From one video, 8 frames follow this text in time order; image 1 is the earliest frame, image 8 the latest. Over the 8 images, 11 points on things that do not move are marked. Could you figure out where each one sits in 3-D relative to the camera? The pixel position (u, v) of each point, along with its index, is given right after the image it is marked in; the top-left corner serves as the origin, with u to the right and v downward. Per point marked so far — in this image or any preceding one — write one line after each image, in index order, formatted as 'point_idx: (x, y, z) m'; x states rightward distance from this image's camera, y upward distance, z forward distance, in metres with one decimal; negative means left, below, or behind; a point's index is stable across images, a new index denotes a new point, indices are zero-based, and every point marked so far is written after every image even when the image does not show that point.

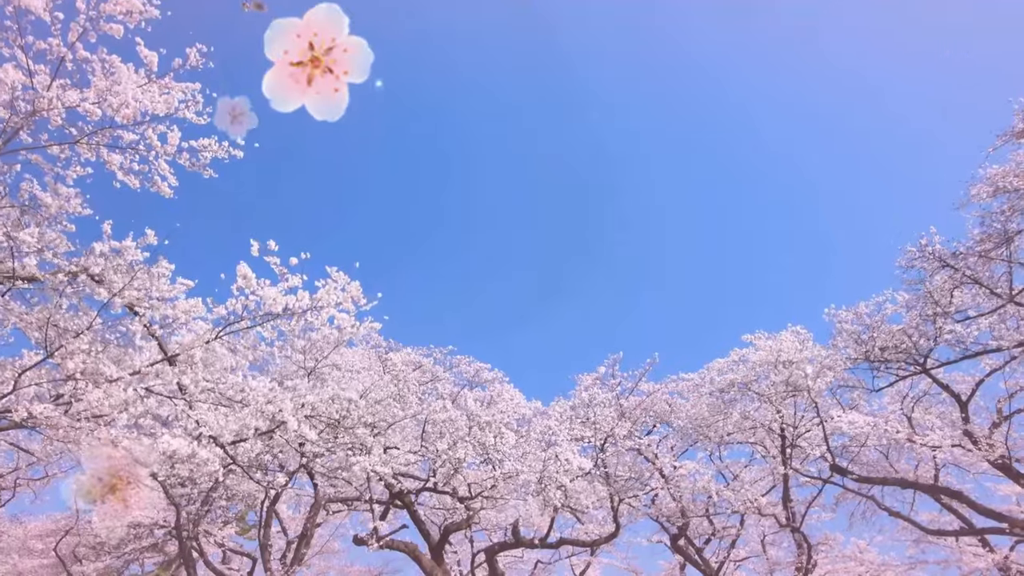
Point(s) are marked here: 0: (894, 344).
0: (+6.8, -1.0, +11.6) m
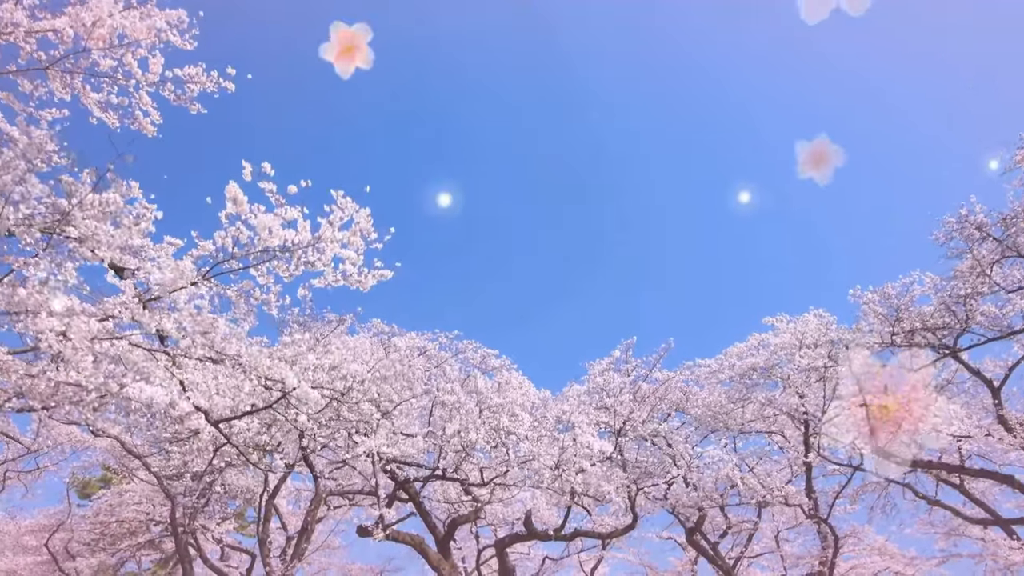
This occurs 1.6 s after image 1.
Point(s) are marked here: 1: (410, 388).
0: (+7.0, -0.6, +11.0) m
1: (-1.7, -1.5, +11.0) m
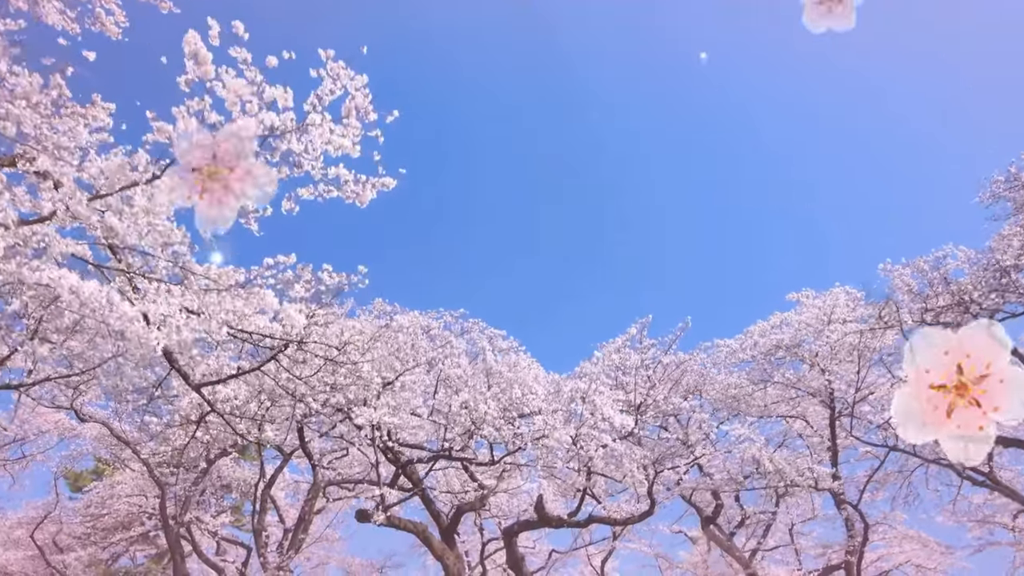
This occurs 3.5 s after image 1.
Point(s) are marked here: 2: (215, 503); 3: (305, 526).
0: (+7.1, -0.2, +10.3) m
1: (-1.6, -1.0, +10.3) m
2: (-7.8, -5.6, +16.9) m
3: (-4.1, -4.7, +12.8) m
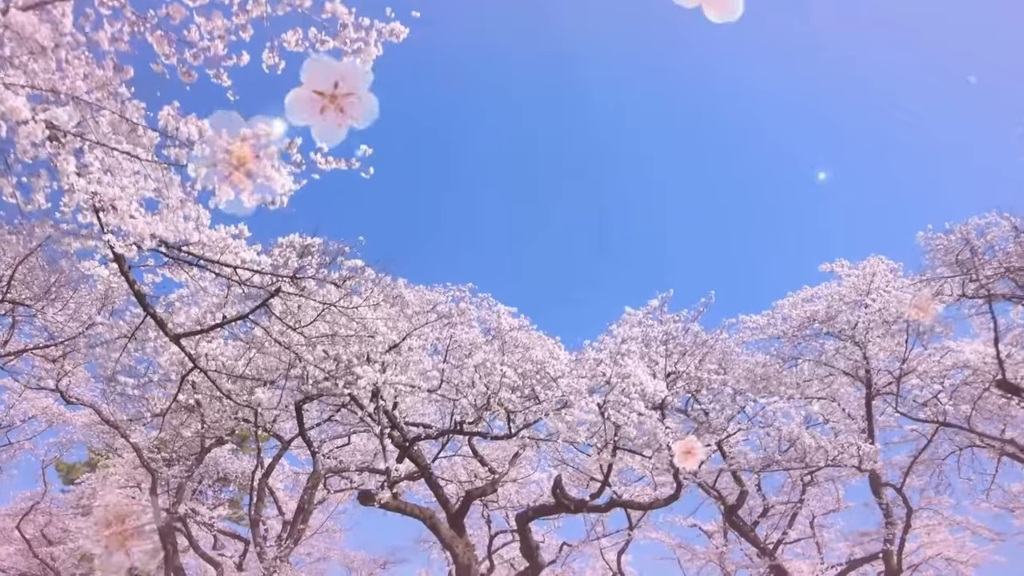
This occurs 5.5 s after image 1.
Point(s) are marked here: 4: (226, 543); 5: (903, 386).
0: (+7.4, +0.3, +9.6) m
1: (-1.4, -0.5, +9.6) m
2: (-7.5, -5.2, +16.2) m
3: (-3.9, -4.3, +12.1) m
4: (-7.4, -6.6, +16.8) m
5: (+5.6, -1.4, +9.4) m
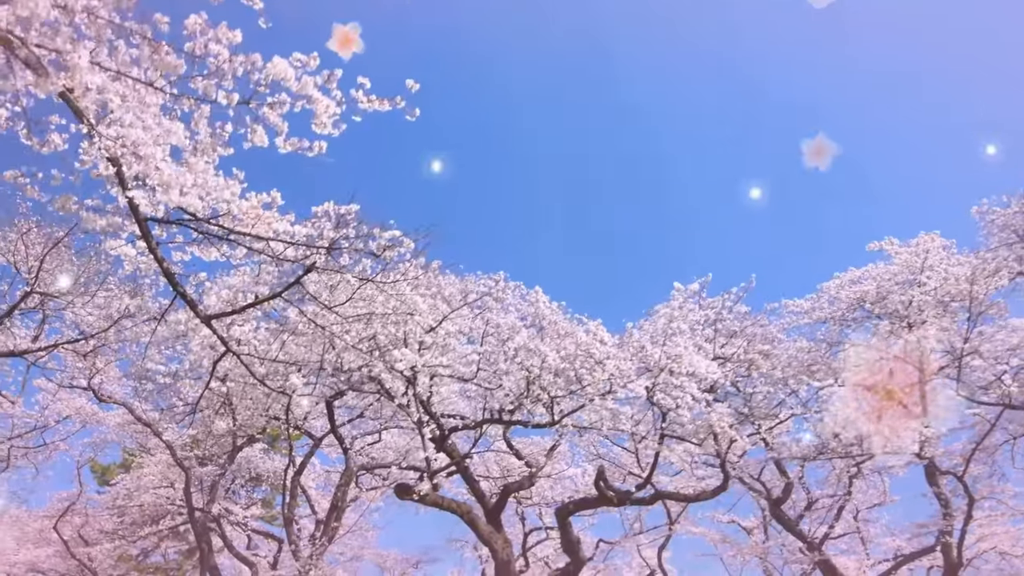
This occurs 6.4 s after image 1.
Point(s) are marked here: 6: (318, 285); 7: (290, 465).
0: (+7.8, +0.7, +9.0) m
1: (-0.9, -0.4, +9.3) m
2: (-6.7, -5.1, +16.1) m
3: (-3.2, -4.1, +11.9) m
4: (-6.5, -6.6, +16.7) m
5: (+6.1, -1.1, +8.9) m
6: (-2.1, 0.0, +7.0) m
7: (-4.8, -3.9, +14.0) m
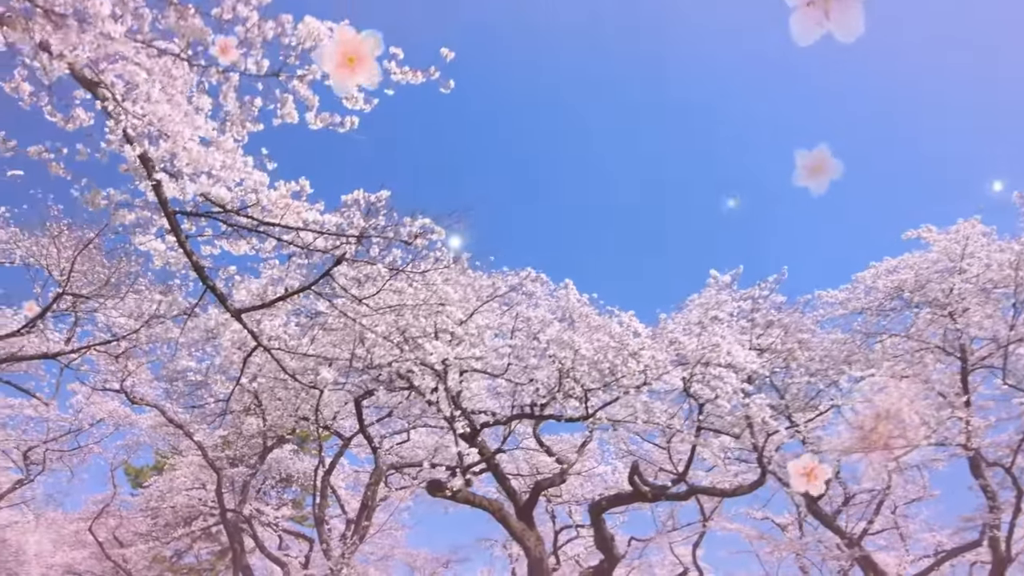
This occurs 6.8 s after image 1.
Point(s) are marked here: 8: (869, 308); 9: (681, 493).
0: (+8.2, +1.0, +8.6) m
1: (-0.5, -0.3, +9.2) m
2: (-6.0, -5.2, +16.2) m
3: (-2.6, -4.1, +11.9) m
4: (-5.8, -6.6, +16.8) m
5: (+6.5, -0.9, +8.5) m
6: (-1.8, +0.1, +6.9) m
7: (-4.2, -3.9, +14.1) m
8: (+6.0, -0.3, +10.9) m
9: (+2.3, -2.8, +8.8) m
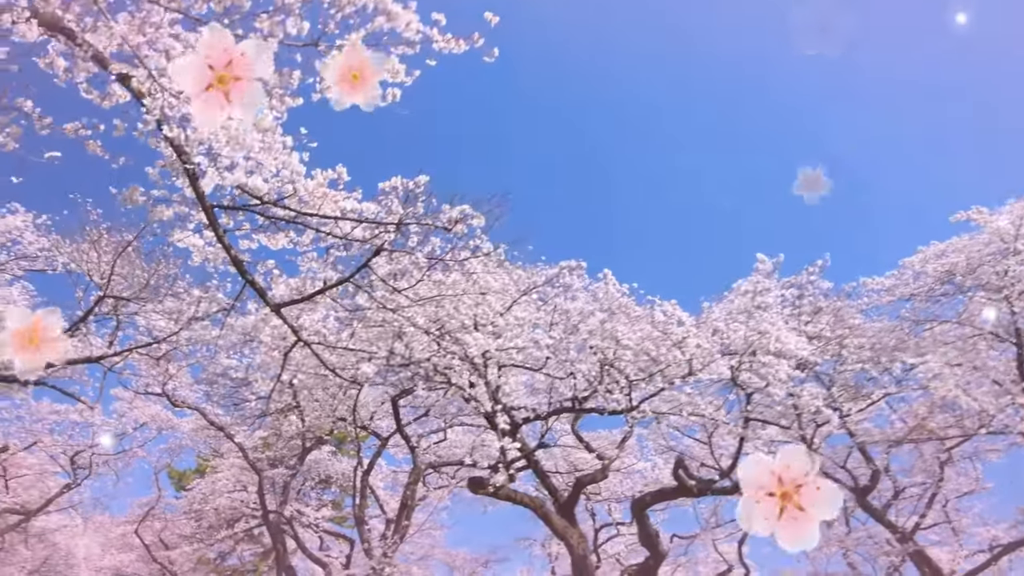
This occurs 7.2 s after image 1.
0: (+8.6, +1.3, +8.1) m
1: (0.0, -0.2, +9.1) m
2: (-5.0, -5.3, +16.3) m
3: (-1.9, -4.1, +11.8) m
4: (-4.7, -6.7, +16.9) m
5: (+7.0, -0.6, +8.1) m
6: (-1.4, +0.1, +6.8) m
7: (-3.4, -3.9, +14.1) m
8: (+6.6, -0.1, +10.5) m
9: (+2.9, -2.7, +8.6) m
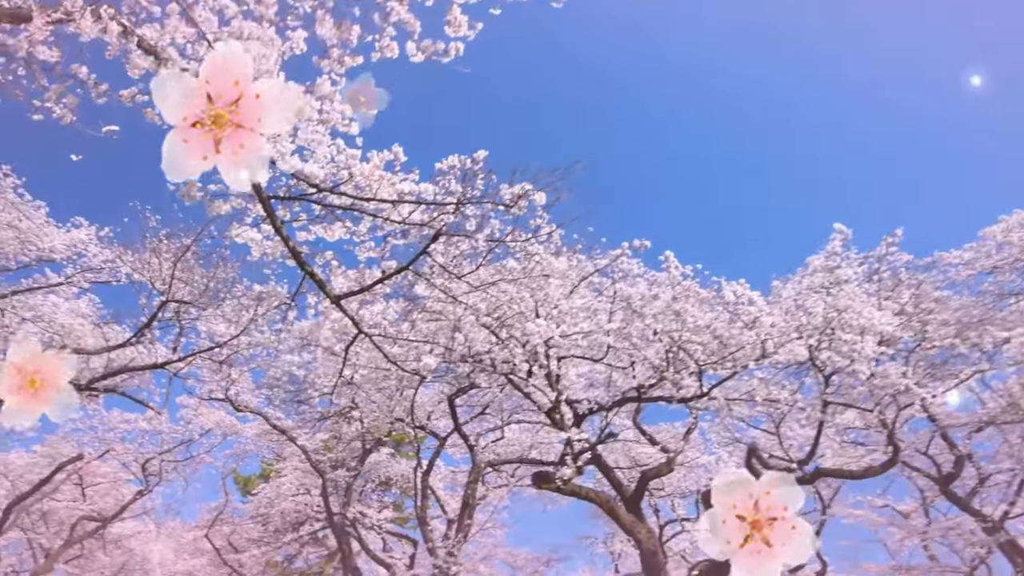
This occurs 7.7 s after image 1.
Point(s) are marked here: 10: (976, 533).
0: (+9.2, +1.8, +7.3) m
1: (+0.8, -0.1, +8.8) m
2: (-3.5, -5.3, +16.4) m
3: (-0.8, -4.0, +11.7) m
4: (-3.1, -6.8, +17.0) m
5: (+7.7, -0.2, +7.4) m
6: (-0.8, +0.2, +6.7) m
7: (-2.1, -3.9, +14.1) m
8: (+7.4, +0.4, +9.8) m
9: (+3.7, -2.4, +8.2) m
10: (+9.1, -4.8, +12.6) m
